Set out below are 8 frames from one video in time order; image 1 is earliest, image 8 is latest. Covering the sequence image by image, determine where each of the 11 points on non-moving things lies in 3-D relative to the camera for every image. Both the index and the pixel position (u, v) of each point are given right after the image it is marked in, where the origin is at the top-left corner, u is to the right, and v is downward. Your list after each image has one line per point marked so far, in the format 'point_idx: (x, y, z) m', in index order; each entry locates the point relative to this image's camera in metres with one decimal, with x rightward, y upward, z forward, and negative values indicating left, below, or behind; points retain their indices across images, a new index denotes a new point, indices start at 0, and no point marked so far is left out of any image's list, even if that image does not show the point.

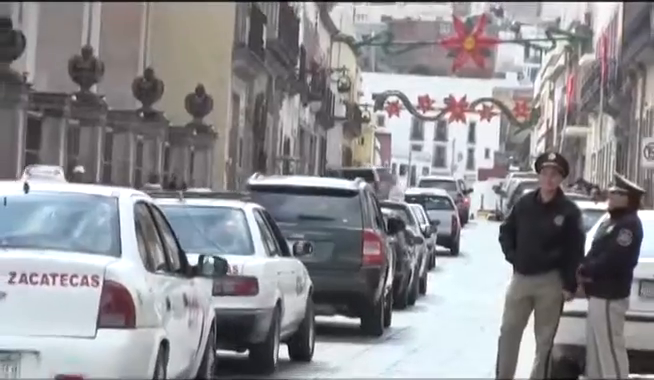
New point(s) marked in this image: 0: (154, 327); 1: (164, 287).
0: (-0.5, -0.4, +8.6) m
1: (-0.5, -0.3, +8.8) m
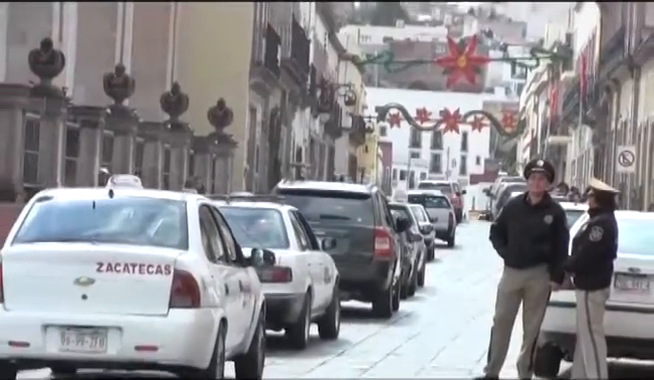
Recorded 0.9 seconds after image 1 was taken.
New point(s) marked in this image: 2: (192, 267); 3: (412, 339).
0: (-0.4, -0.5, +10.4) m
1: (-0.4, -0.3, +10.7) m
2: (-0.5, -0.3, +10.3) m
3: (+0.5, -1.0, +17.2) m
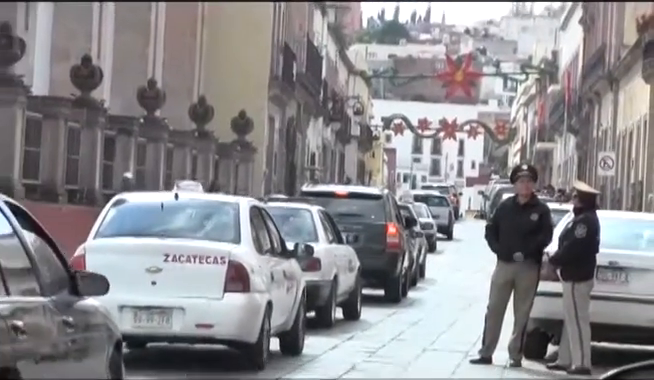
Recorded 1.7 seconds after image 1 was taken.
0: (-0.3, -0.5, +12.5) m
1: (-0.3, -0.4, +12.8) m
2: (-0.4, -0.3, +12.4) m
3: (+0.6, -1.0, +19.2) m
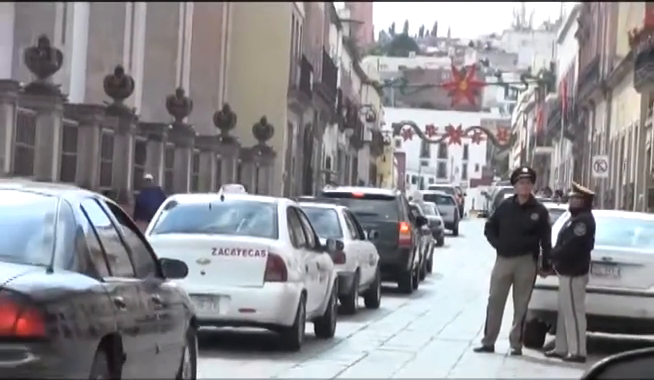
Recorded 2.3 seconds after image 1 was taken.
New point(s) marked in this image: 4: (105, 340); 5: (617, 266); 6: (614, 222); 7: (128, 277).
0: (-0.1, -0.5, +14.1) m
1: (-0.1, -0.4, +14.4) m
2: (-0.2, -0.3, +14.0) m
3: (+0.7, -1.0, +20.8) m
4: (-0.7, -0.5, +8.7) m
5: (+1.7, -0.4, +15.6) m
6: (+1.9, -0.2, +17.7) m
7: (-0.7, -0.3, +9.4) m
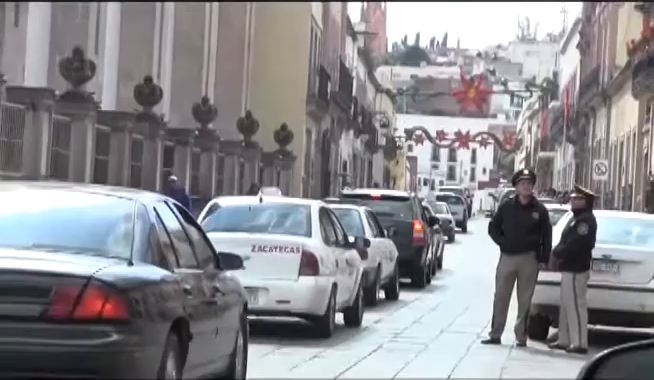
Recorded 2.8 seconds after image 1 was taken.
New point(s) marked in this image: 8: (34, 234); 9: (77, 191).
0: (0.0, -0.5, +15.5) m
1: (0.0, -0.4, +15.7) m
2: (-0.1, -0.3, +15.4) m
3: (+0.9, -1.0, +22.2) m
4: (-0.6, -0.5, +10.1) m
5: (+1.9, -0.5, +17.0) m
6: (+2.1, -0.2, +19.1) m
7: (-0.5, -0.3, +10.7) m
8: (-1.1, -0.2, +10.2) m
9: (-1.0, 0.0, +10.9) m
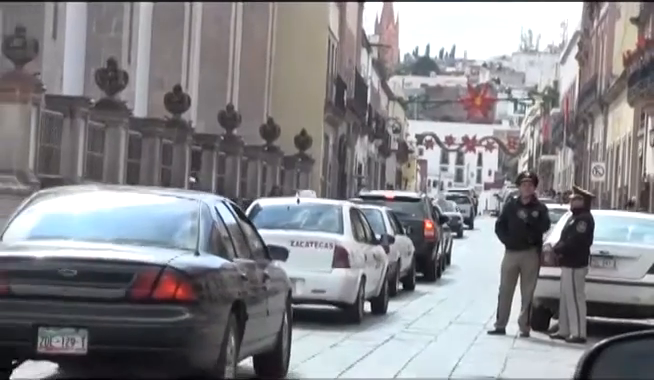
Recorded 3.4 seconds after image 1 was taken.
0: (+0.2, -0.5, +17.2) m
1: (+0.2, -0.4, +17.5) m
2: (+0.1, -0.3, +17.1) m
3: (+1.0, -1.0, +23.9) m
4: (-0.4, -0.5, +11.8) m
5: (+2.0, -0.5, +18.7) m
6: (+2.2, -0.2, +20.8) m
7: (-0.4, -0.3, +12.5) m
8: (-1.0, -0.2, +11.9) m
9: (-0.9, 0.0, +12.6) m
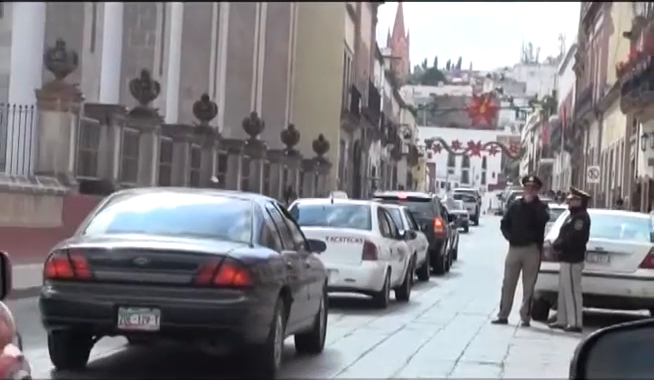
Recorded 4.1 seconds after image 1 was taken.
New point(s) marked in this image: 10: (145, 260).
0: (+0.3, -0.5, +19.3) m
1: (+0.4, -0.4, +19.5) m
2: (+0.3, -0.3, +19.2) m
3: (+1.2, -1.0, +26.0) m
4: (-0.2, -0.5, +13.9) m
5: (+2.2, -0.5, +20.8) m
6: (+2.4, -0.2, +22.9) m
7: (-0.2, -0.3, +14.5) m
8: (-0.8, -0.2, +14.0) m
9: (-0.7, 0.0, +14.7) m
10: (-0.8, -0.3, +12.5) m
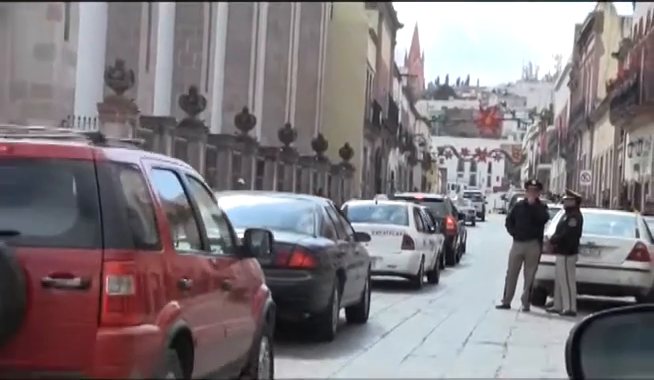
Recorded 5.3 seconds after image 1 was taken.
0: (+0.6, -0.5, +23.0) m
1: (+0.7, -0.4, +23.3) m
2: (+0.6, -0.4, +22.9) m
3: (+1.5, -1.0, +29.8) m
4: (+0.1, -0.5, +17.6) m
5: (+2.5, -0.5, +24.5) m
6: (+2.7, -0.3, +26.6) m
7: (+0.1, -0.3, +18.3) m
8: (-0.5, -0.2, +17.7) m
9: (-0.4, 0.0, +18.5) m
10: (-0.5, -0.3, +16.3) m
